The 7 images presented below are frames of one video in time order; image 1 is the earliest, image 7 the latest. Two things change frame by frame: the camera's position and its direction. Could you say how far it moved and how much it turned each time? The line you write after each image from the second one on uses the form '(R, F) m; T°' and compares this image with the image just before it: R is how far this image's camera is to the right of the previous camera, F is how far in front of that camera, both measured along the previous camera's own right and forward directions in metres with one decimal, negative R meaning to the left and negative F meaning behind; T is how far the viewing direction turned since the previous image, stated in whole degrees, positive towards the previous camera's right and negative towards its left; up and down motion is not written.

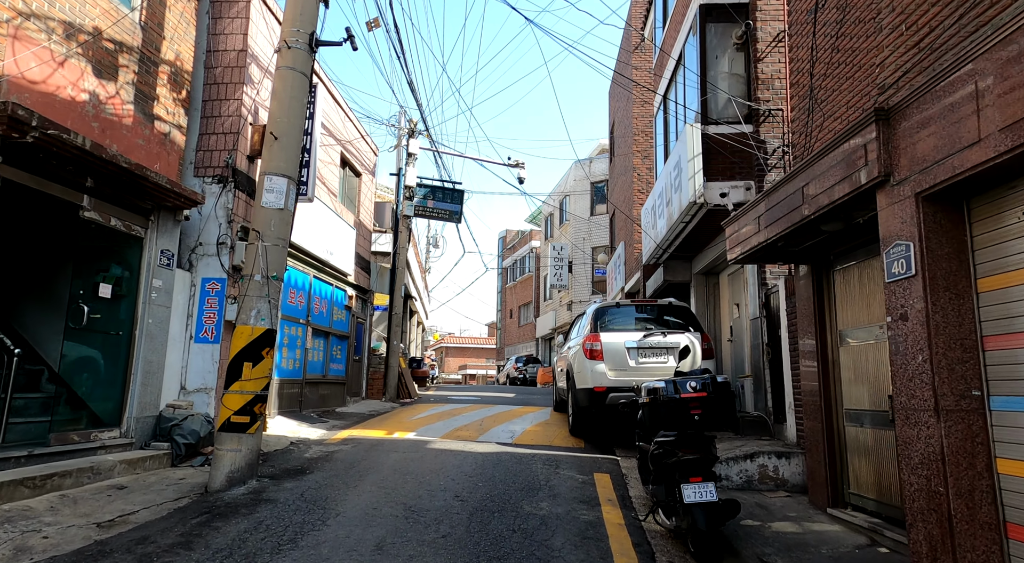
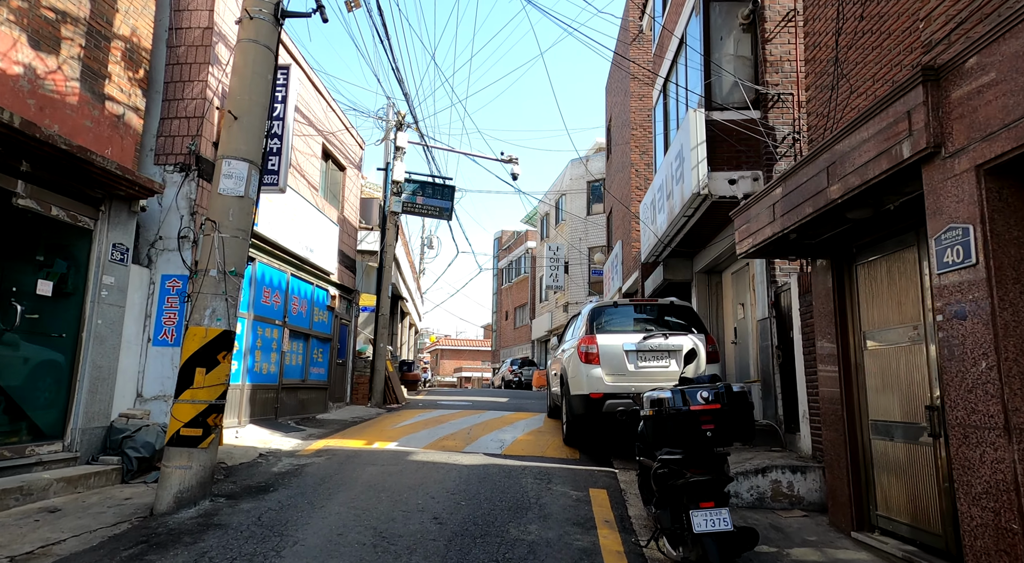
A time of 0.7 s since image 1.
(+0.1, +0.7) m; 0°
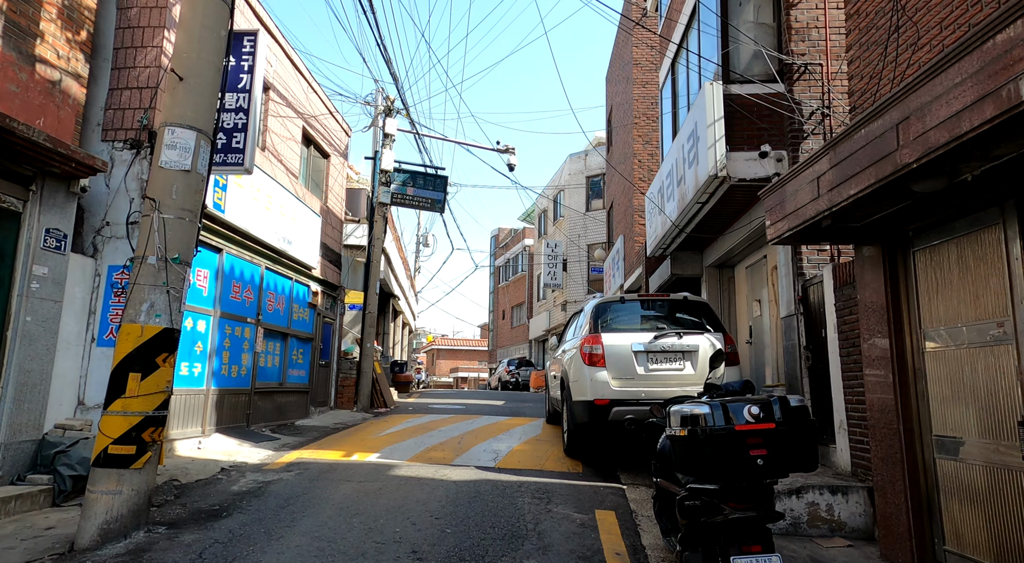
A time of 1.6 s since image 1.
(0.0, +0.9) m; 0°
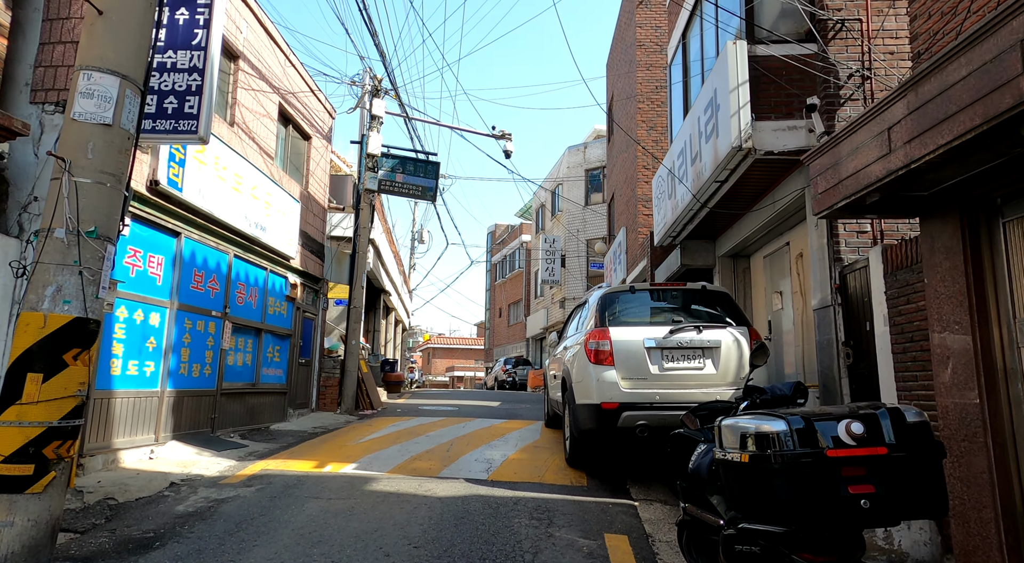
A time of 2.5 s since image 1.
(0.0, +0.9) m; 0°
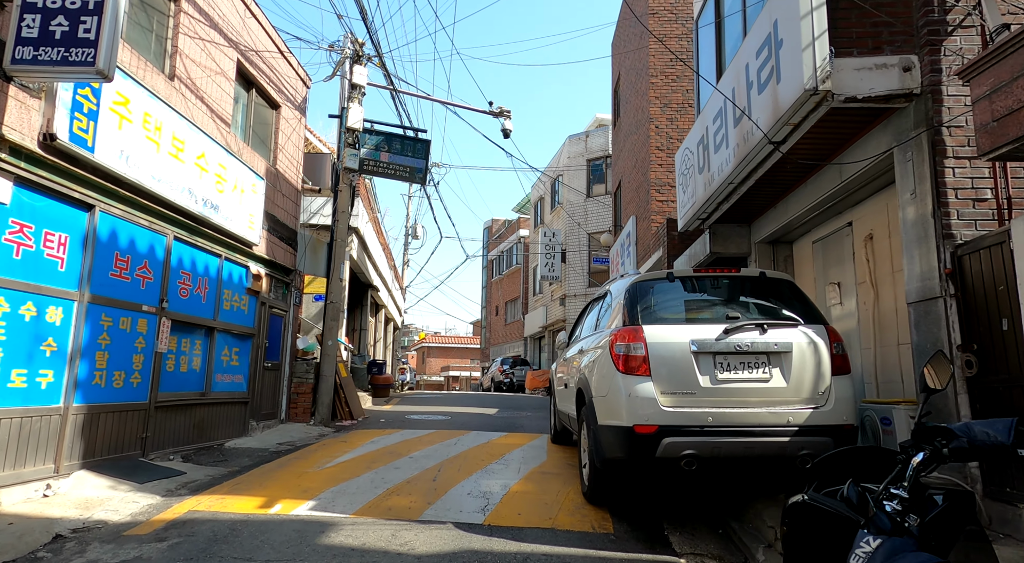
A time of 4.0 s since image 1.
(-0.1, +1.5) m; 0°
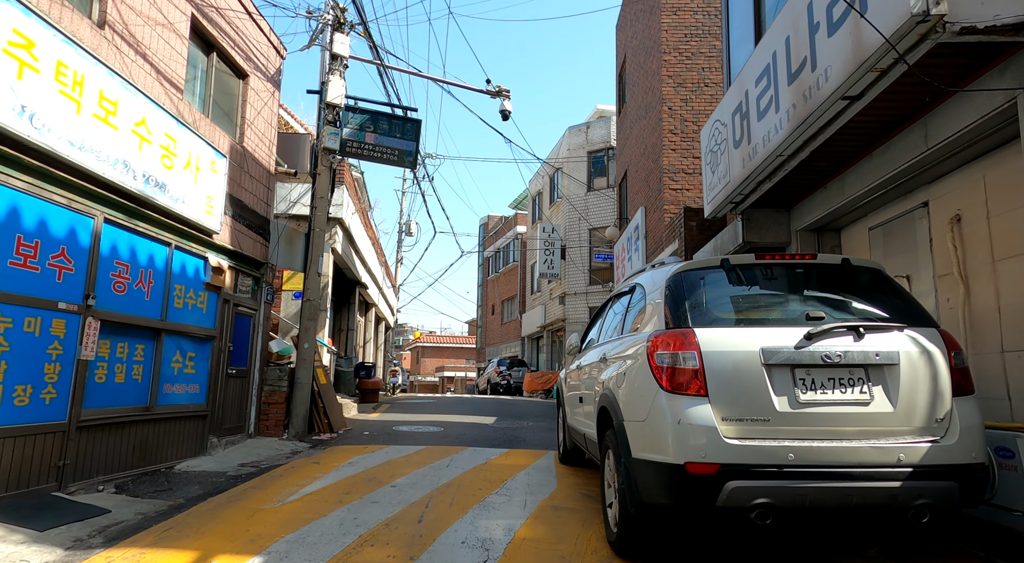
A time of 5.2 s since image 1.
(-0.1, +1.2) m; 0°
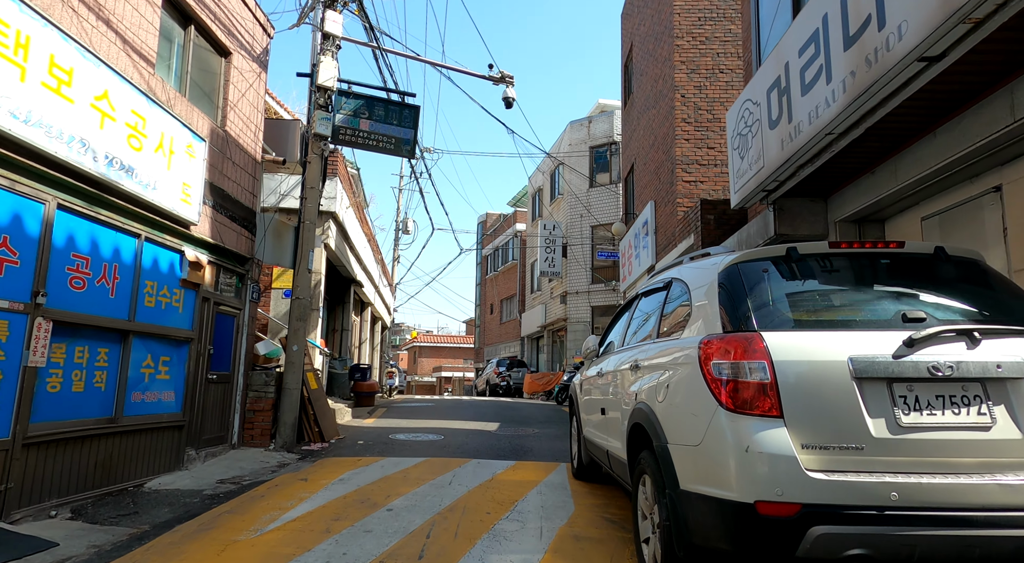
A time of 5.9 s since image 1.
(-0.1, +0.7) m; 0°
